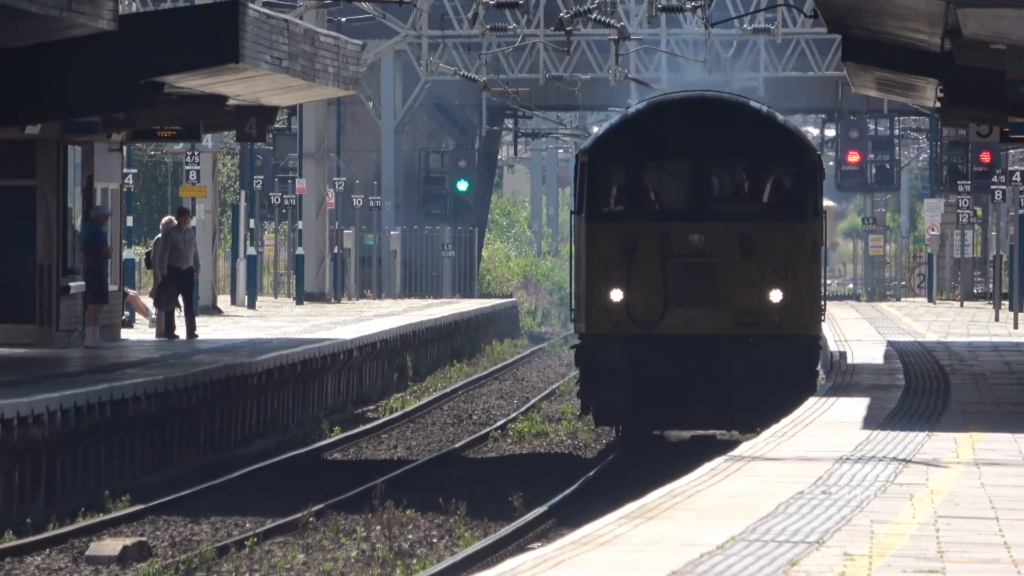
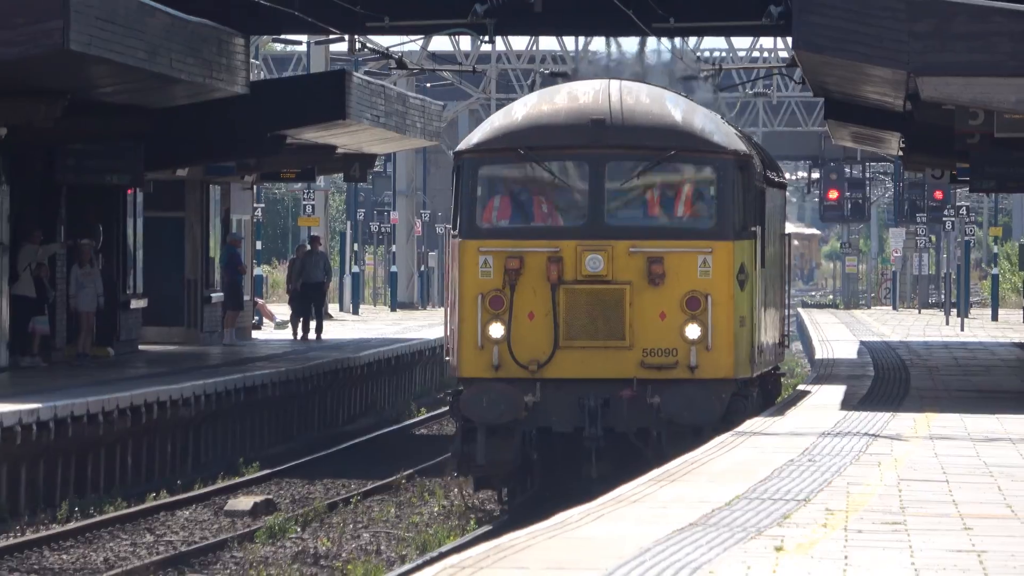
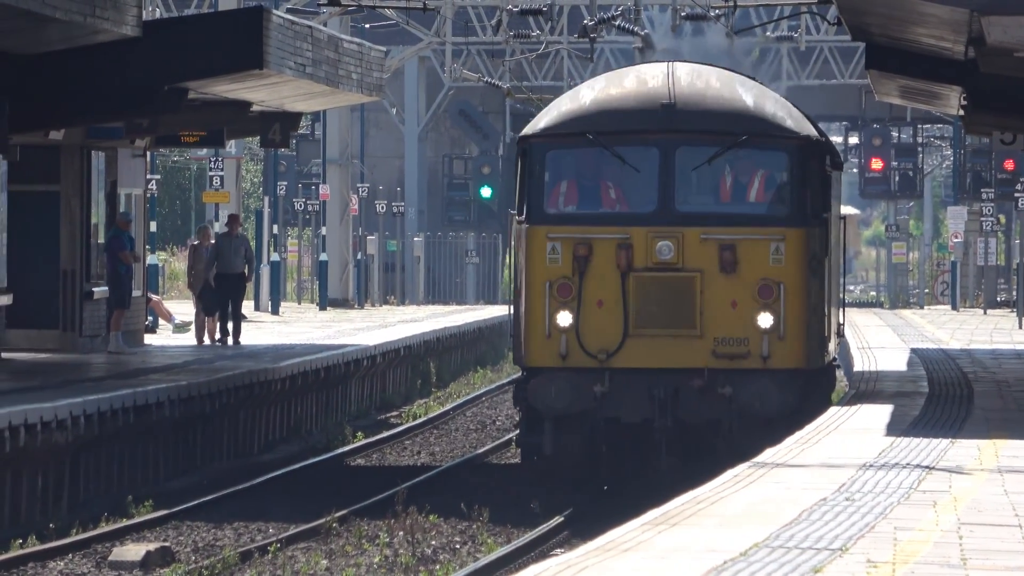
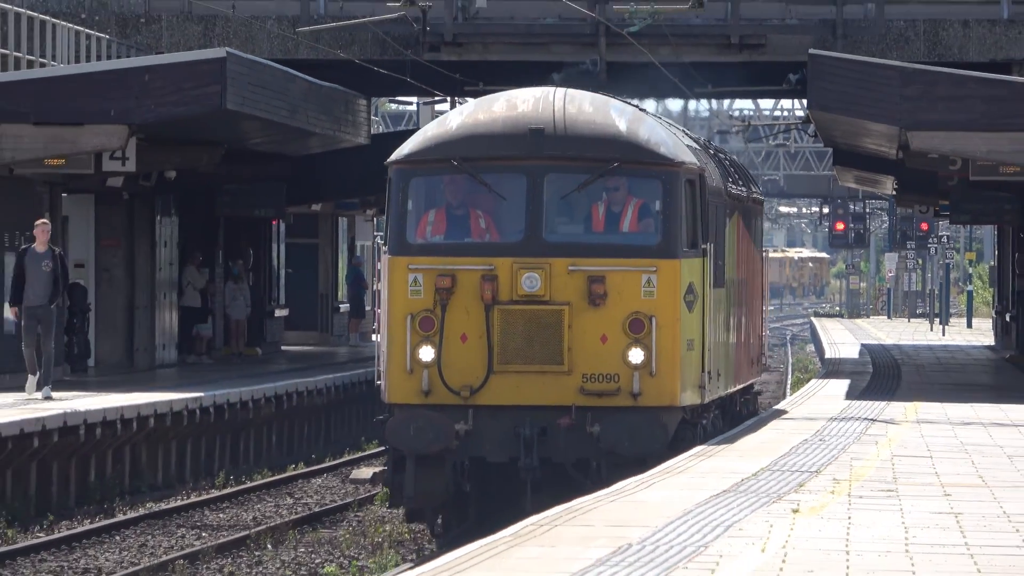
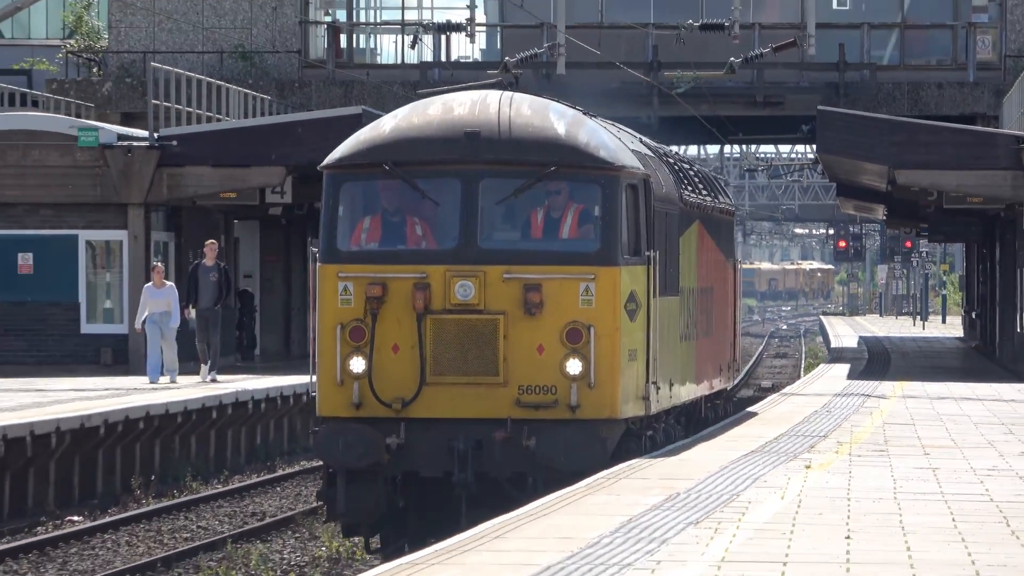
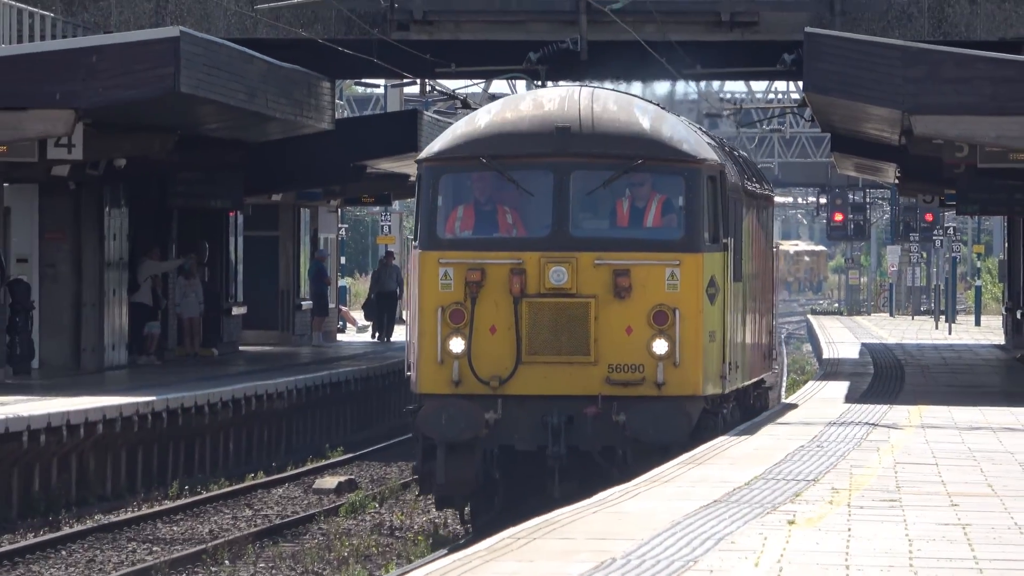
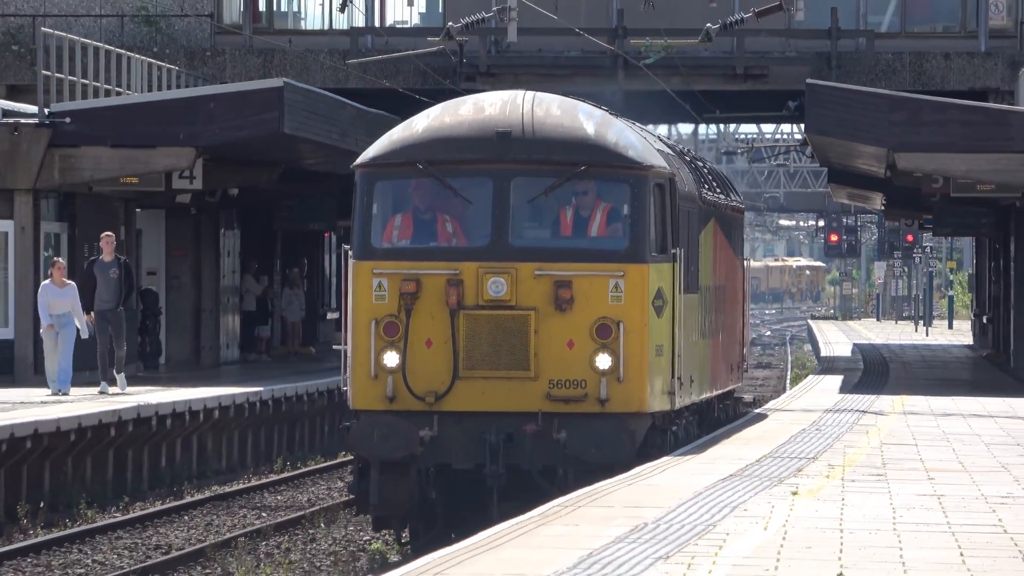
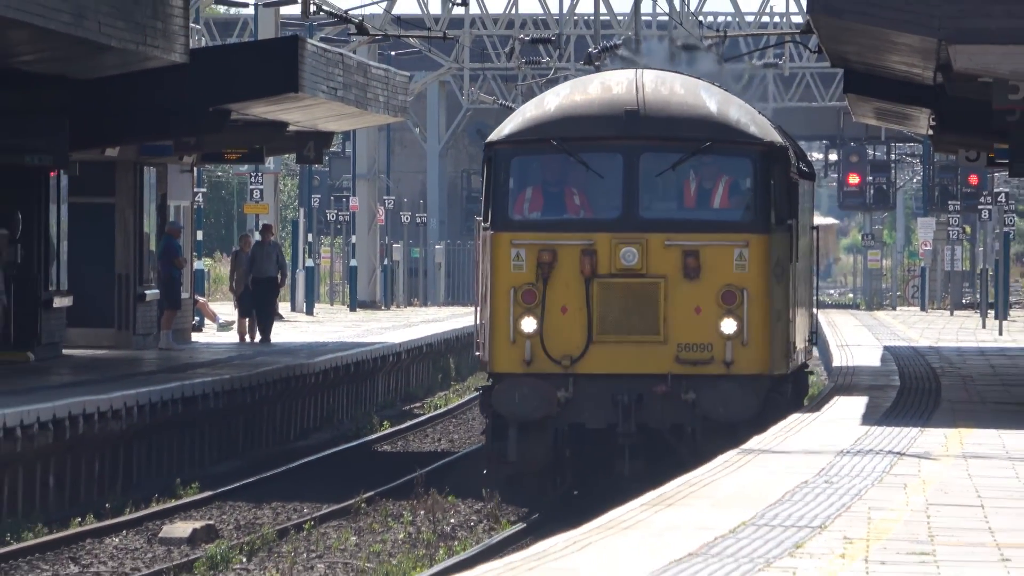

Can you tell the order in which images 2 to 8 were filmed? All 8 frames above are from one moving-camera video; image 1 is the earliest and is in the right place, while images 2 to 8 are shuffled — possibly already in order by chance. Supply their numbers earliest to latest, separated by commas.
3, 8, 2, 6, 4, 7, 5
